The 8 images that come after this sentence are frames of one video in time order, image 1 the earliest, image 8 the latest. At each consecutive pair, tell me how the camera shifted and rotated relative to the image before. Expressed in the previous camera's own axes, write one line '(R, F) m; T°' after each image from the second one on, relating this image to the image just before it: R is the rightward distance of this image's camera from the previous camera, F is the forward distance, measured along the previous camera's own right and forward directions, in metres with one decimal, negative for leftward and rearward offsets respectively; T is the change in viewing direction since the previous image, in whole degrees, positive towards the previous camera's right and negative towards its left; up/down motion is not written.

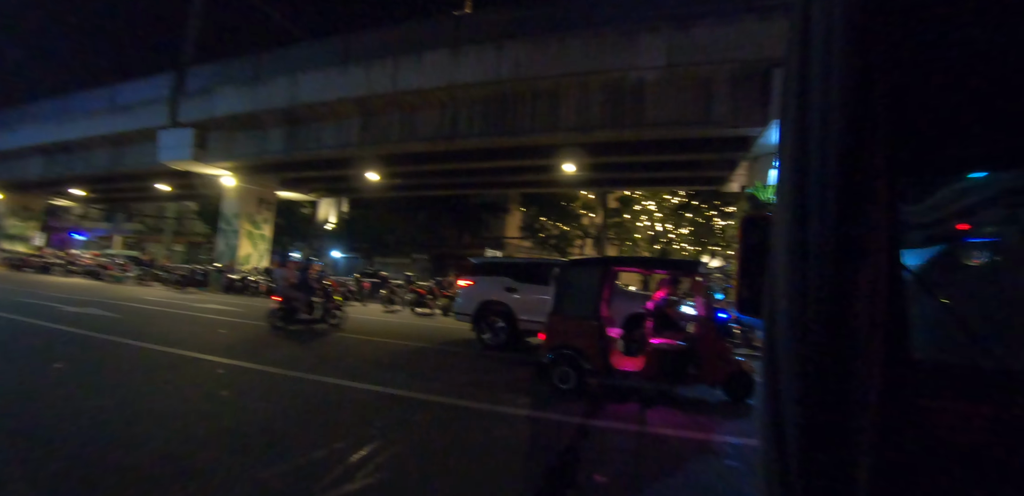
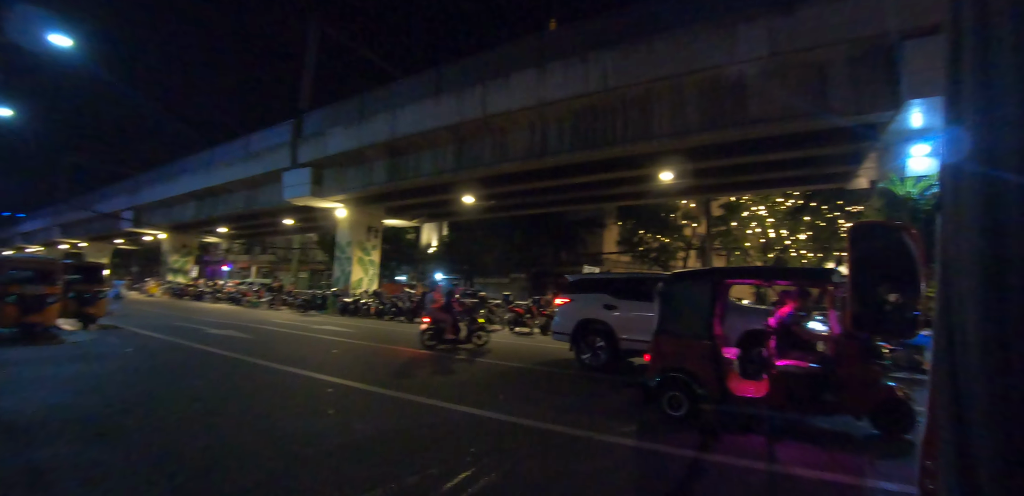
(0.0, +0.3) m; -12°
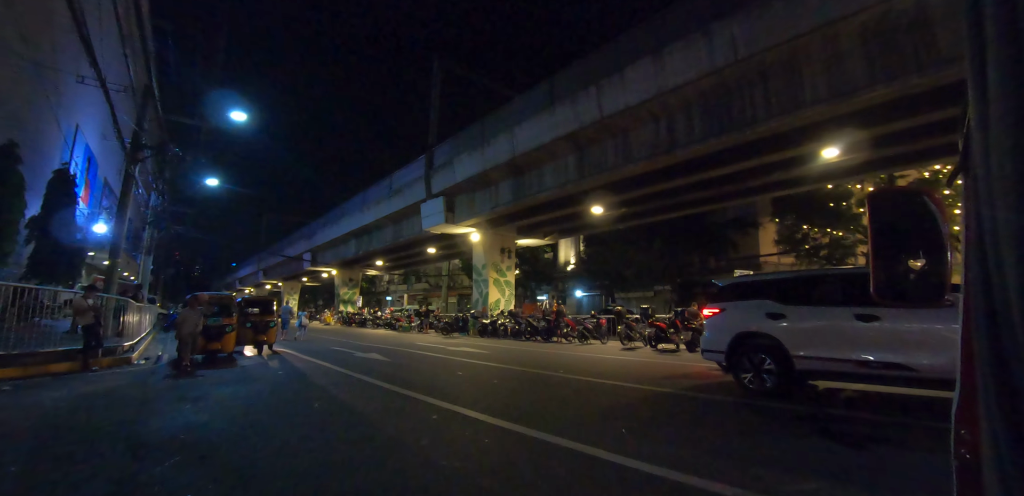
(+0.4, +0.8) m; -18°
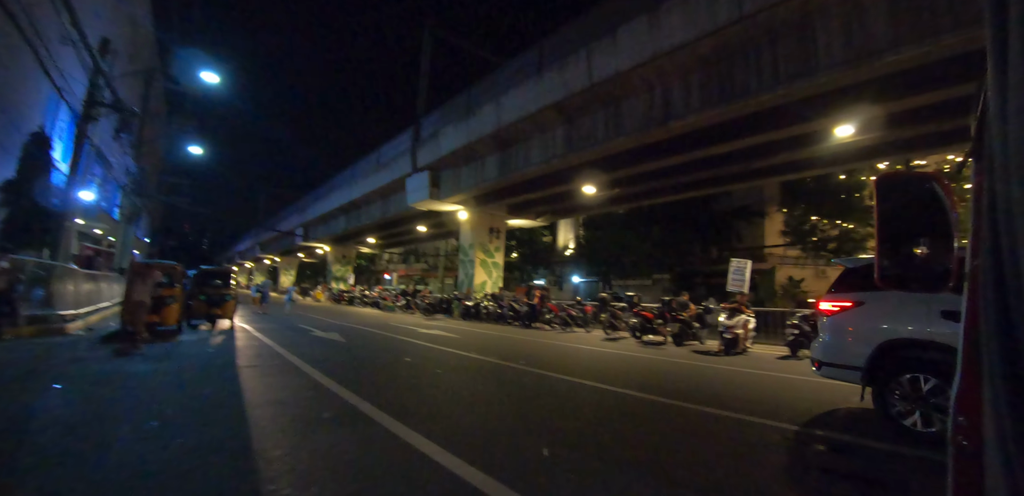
(+1.1, +1.0) m; -2°
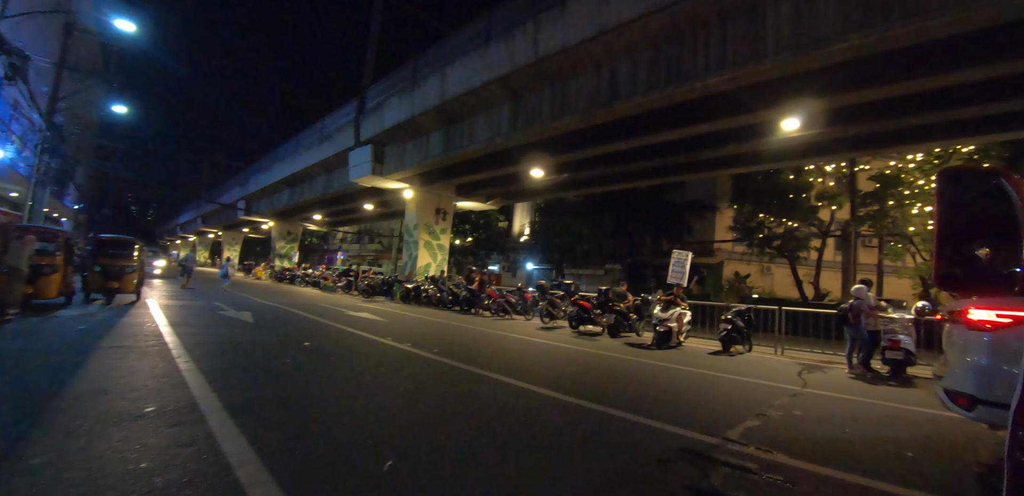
(+1.1, +0.6) m; +4°
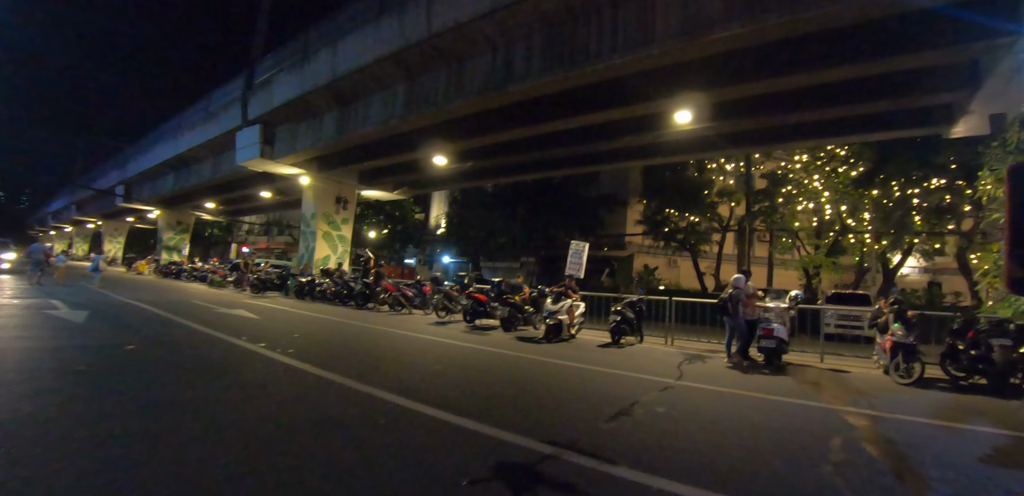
(+1.3, +0.6) m; +7°
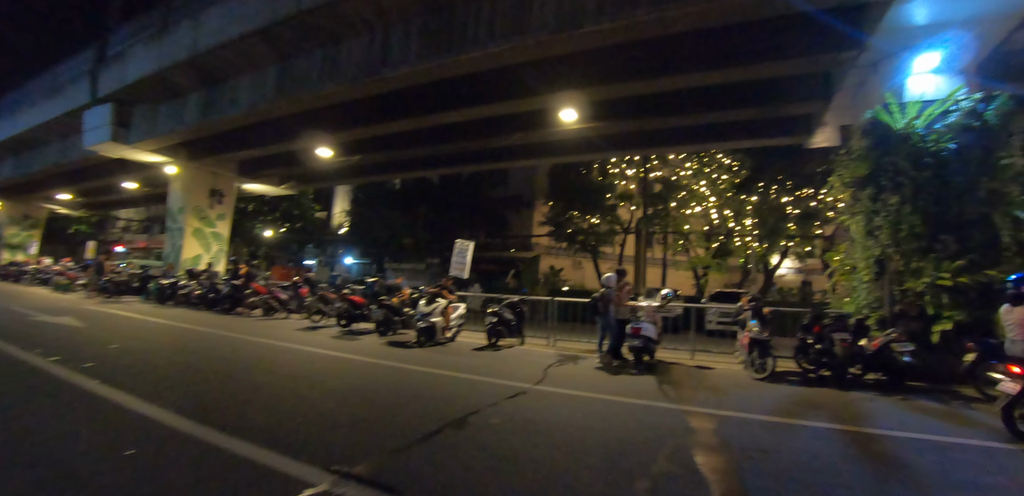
(+1.4, +0.5) m; +8°
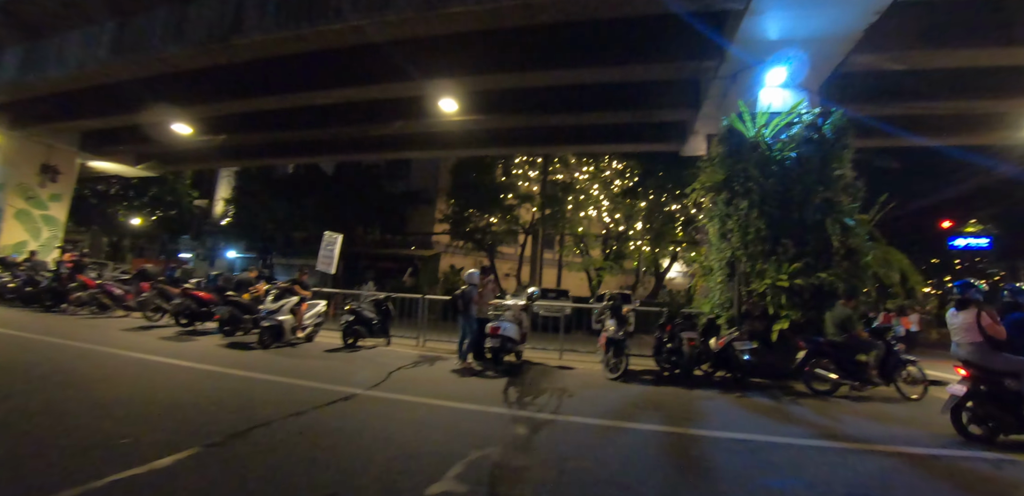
(+1.4, +0.4) m; +8°
